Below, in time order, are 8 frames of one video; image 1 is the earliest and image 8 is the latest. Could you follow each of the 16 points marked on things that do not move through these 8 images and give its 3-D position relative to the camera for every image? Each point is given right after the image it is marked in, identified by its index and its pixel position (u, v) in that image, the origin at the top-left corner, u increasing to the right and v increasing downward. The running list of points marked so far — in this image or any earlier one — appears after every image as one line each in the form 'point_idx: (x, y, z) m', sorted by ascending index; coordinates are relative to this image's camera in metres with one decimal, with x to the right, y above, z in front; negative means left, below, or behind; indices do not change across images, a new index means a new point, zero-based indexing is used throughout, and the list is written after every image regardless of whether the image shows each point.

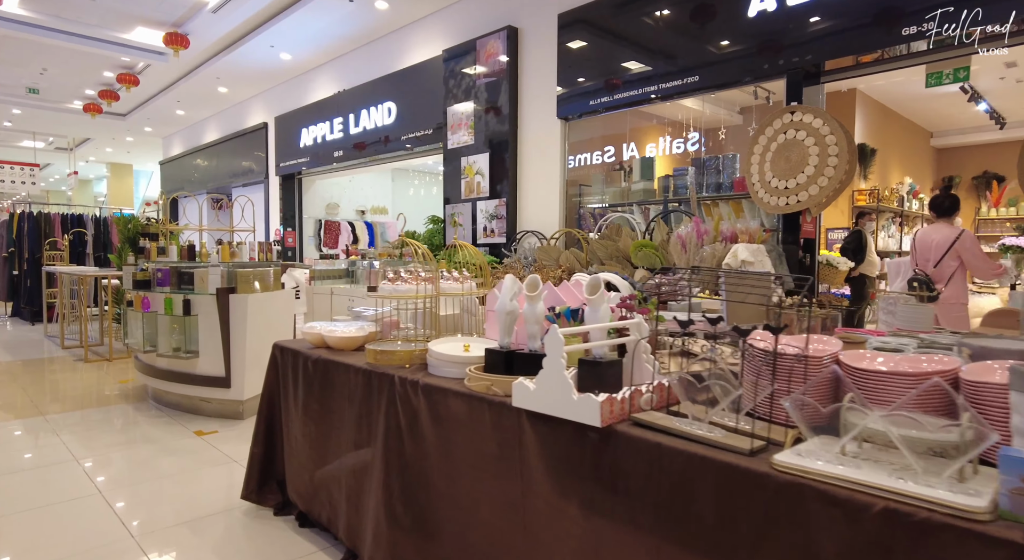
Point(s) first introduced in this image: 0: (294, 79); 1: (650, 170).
0: (-3.7, +3.4, +9.4) m
1: (+1.4, +1.1, +5.4) m
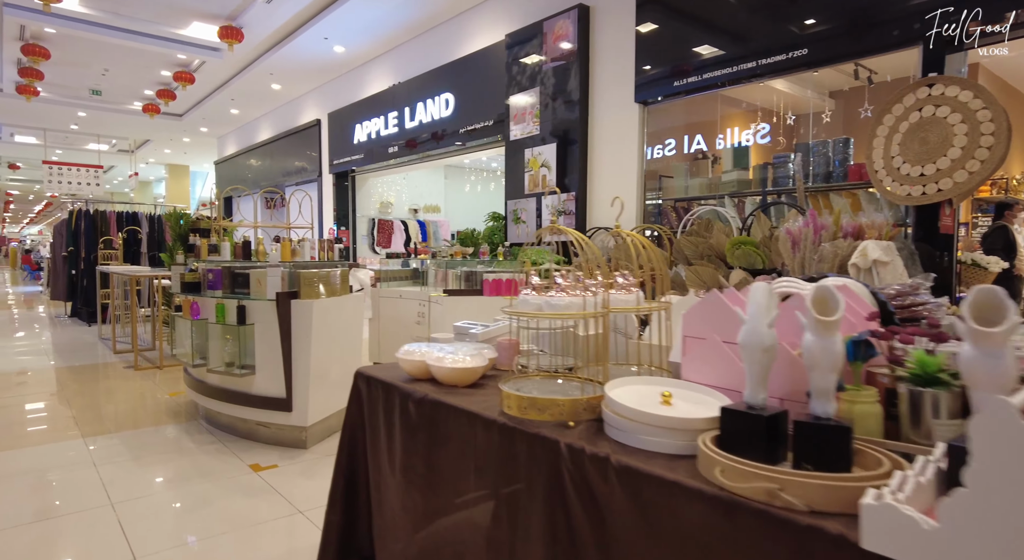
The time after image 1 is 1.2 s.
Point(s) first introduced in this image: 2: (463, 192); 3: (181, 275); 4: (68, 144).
0: (-2.7, +3.4, +9.1) m
1: (+2.0, +1.1, +4.8) m
2: (-0.8, +1.5, +9.5) m
3: (-1.8, 0.0, +3.1) m
4: (-11.7, +3.6, +14.5) m
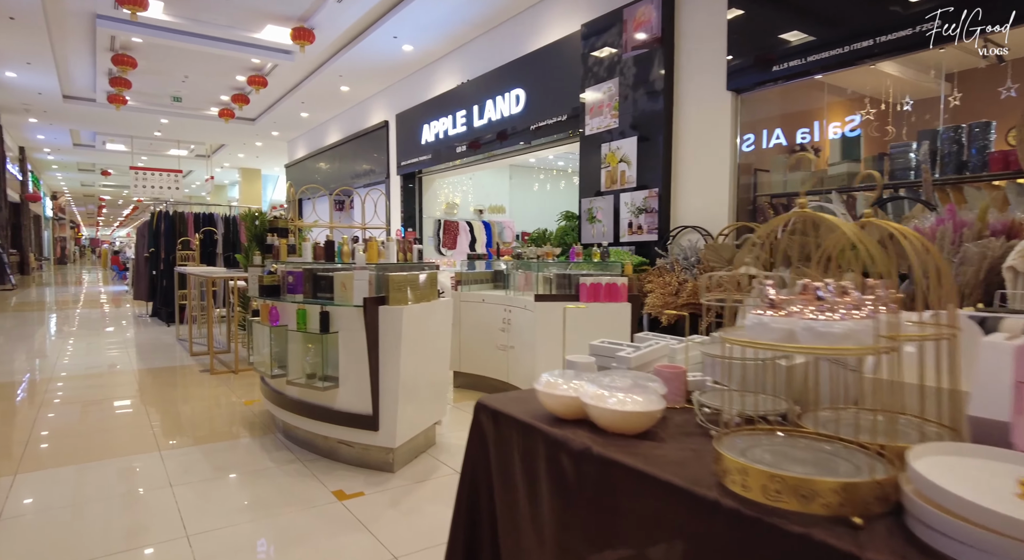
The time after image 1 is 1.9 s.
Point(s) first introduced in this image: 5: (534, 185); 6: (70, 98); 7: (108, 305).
0: (-1.6, +3.4, +9.1) m
1: (+2.7, +1.0, +4.3) m
2: (+0.3, +1.5, +9.2) m
3: (-1.3, 0.0, +2.9) m
4: (-10.0, +3.6, +15.3) m
5: (+0.5, +1.6, +9.5) m
6: (-8.5, +3.5, +10.5) m
7: (-7.1, -0.4, +9.7) m
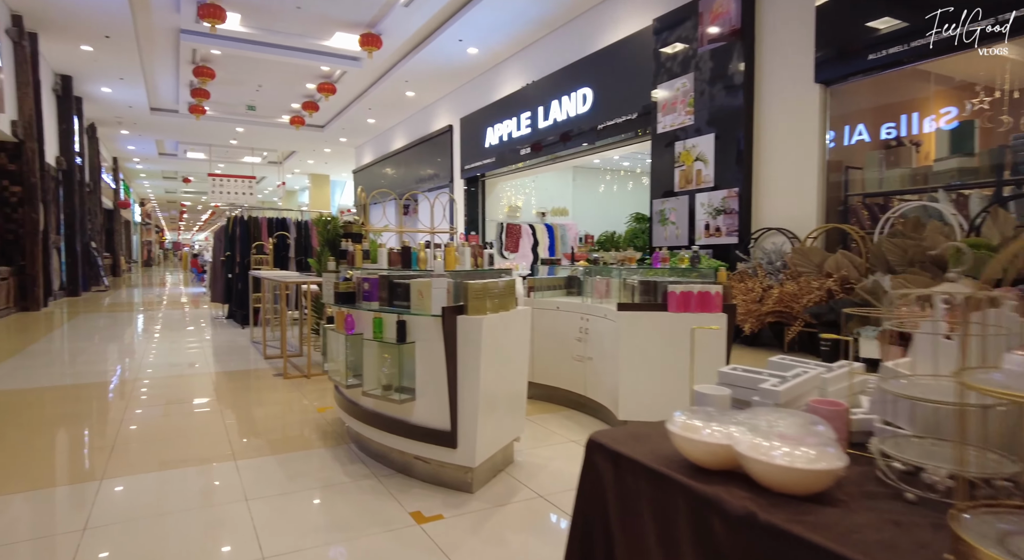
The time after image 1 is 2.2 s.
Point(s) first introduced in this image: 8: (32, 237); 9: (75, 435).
0: (-0.5, +3.3, +9.0) m
1: (+3.2, +1.0, +3.8) m
2: (+1.4, +1.4, +9.0) m
3: (-0.9, 0.0, +2.9) m
4: (-8.3, +3.6, +16.1) m
5: (+1.5, +1.6, +9.2) m
6: (-7.2, +3.5, +11.2) m
7: (-6.0, -0.5, +10.2) m
8: (-6.4, +0.6, +7.3) m
9: (-2.6, -0.9, +3.4) m
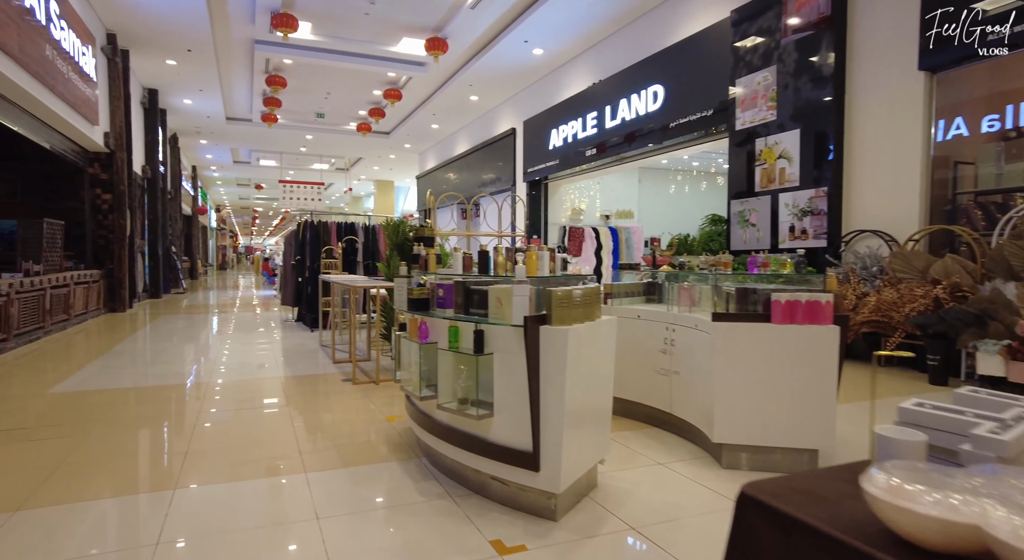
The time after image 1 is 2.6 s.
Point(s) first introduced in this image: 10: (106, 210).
0: (+0.5, +3.3, +8.9) m
1: (+3.6, +0.9, +3.3) m
2: (+2.4, +1.3, +8.7) m
3: (-0.6, 0.0, +2.8) m
4: (-6.5, +3.5, +16.7) m
5: (+2.6, +1.5, +8.9) m
6: (-6.0, +3.4, +11.8) m
7: (-4.9, -0.5, +10.6) m
8: (-5.6, +0.5, +7.8) m
9: (-2.2, -0.9, +3.4) m
10: (-5.7, +1.0, +7.7) m
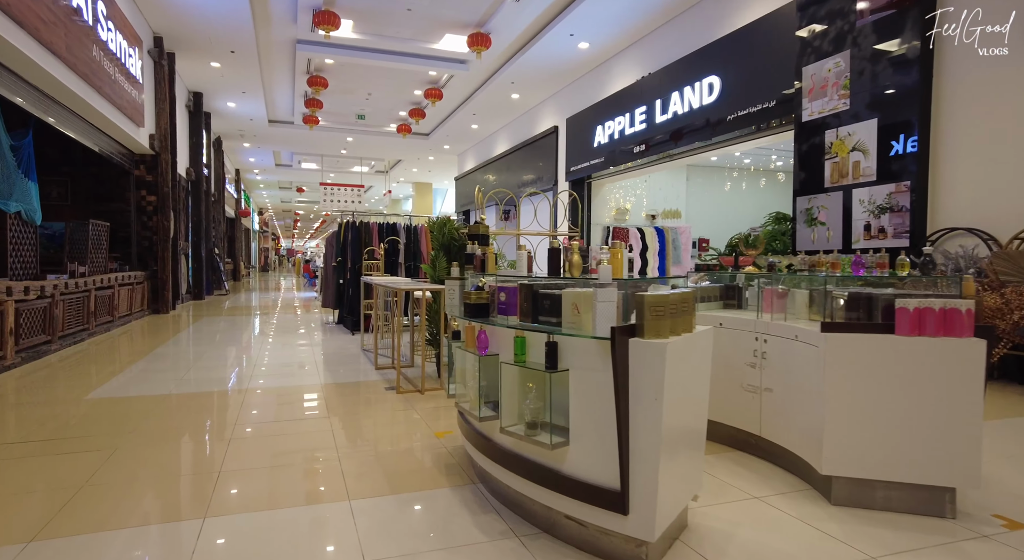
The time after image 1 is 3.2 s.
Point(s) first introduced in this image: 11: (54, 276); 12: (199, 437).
0: (+1.2, +3.2, +8.6) m
1: (+3.9, +0.9, +2.8) m
2: (+3.0, +1.3, +8.2) m
3: (-0.3, -0.1, +2.6) m
4: (-5.3, +3.4, +16.8) m
5: (+3.2, +1.4, +8.4) m
6: (-5.1, +3.4, +11.9) m
7: (-4.1, -0.6, +10.6) m
8: (-5.0, +0.5, +7.8) m
9: (-1.9, -0.9, +3.3) m
10: (-5.1, +1.0, +7.8) m
11: (-4.3, 0.0, +5.1) m
12: (-1.9, -0.9, +3.3) m
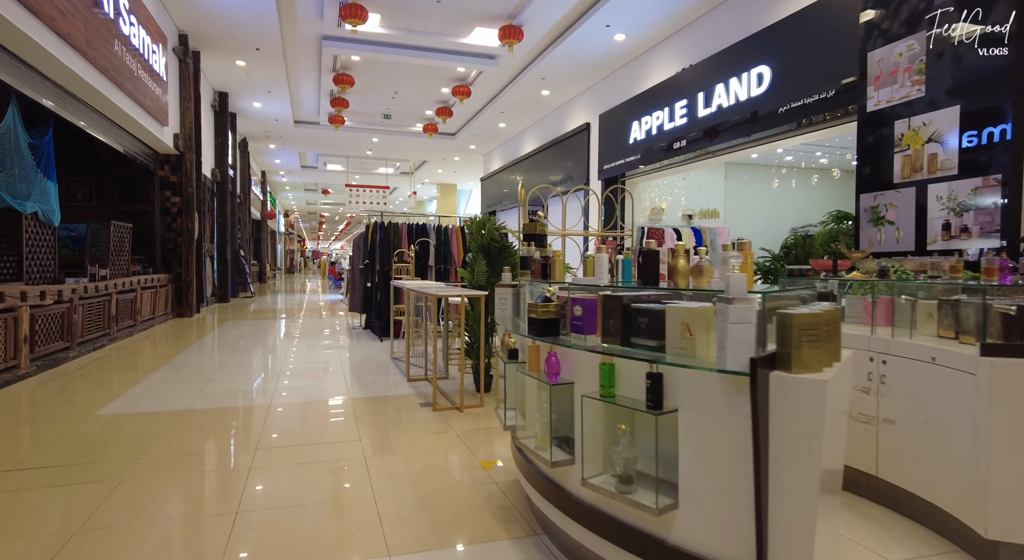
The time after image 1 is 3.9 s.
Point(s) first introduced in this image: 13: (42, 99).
0: (+1.6, +3.2, +8.2) m
1: (+4.2, +0.9, +2.3) m
2: (+3.5, +1.2, +7.8) m
3: (0.0, -0.1, +2.2) m
4: (-4.5, +3.4, +16.7) m
5: (+3.7, +1.4, +8.0) m
6: (-4.5, +3.3, +11.7) m
7: (-3.5, -0.6, +10.4) m
8: (-4.5, +0.5, +7.7) m
9: (-1.6, -1.0, +3.0) m
10: (-4.7, +0.9, +7.6) m
11: (-4.0, 0.0, +5.0) m
12: (-1.6, -1.0, +3.0) m
13: (-3.8, +1.4, +4.4) m
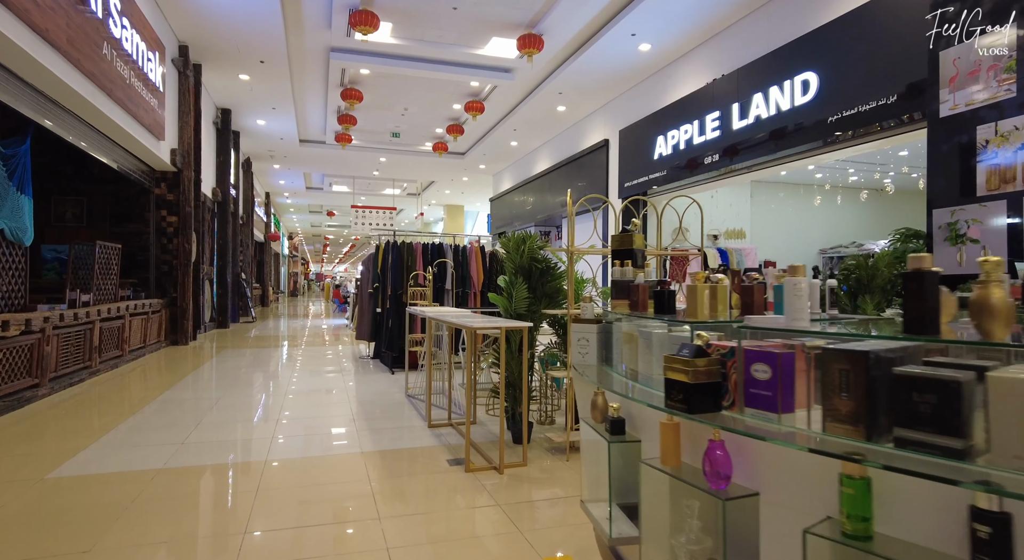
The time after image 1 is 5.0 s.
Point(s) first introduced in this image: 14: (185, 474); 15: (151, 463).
0: (+1.9, +2.8, +7.8) m
1: (+4.4, +0.8, +1.8) m
2: (+3.7, +0.9, +7.3) m
3: (+0.2, -0.2, +1.7) m
4: (-4.2, +2.7, +16.3) m
5: (+3.9, +1.1, +7.5) m
6: (-4.2, +2.9, +11.3) m
7: (-3.3, -1.0, +9.9) m
8: (-4.3, +0.1, +7.2) m
9: (-1.4, -1.1, +2.5) m
10: (-4.4, +0.6, +7.1) m
11: (-3.7, -0.2, +4.5) m
12: (-1.4, -1.1, +2.5) m
13: (-3.5, +1.3, +3.9) m
14: (-1.7, -1.1, +2.8) m
15: (-2.0, -1.1, +2.9) m
